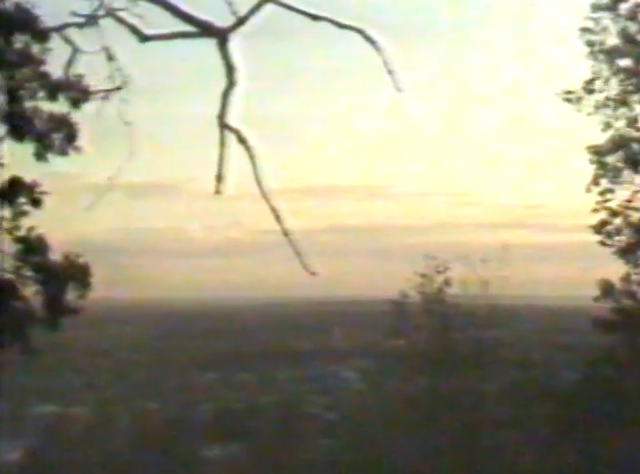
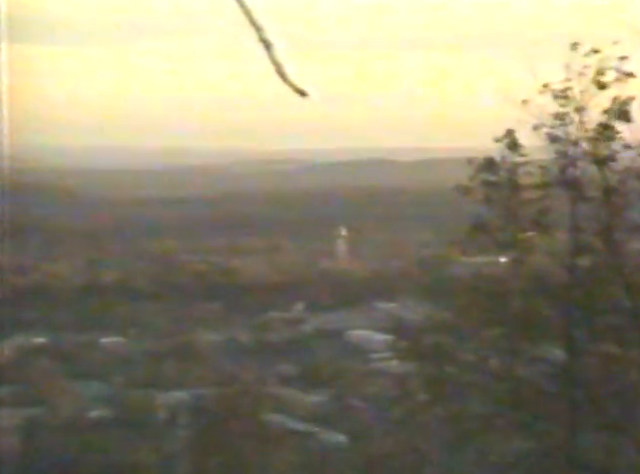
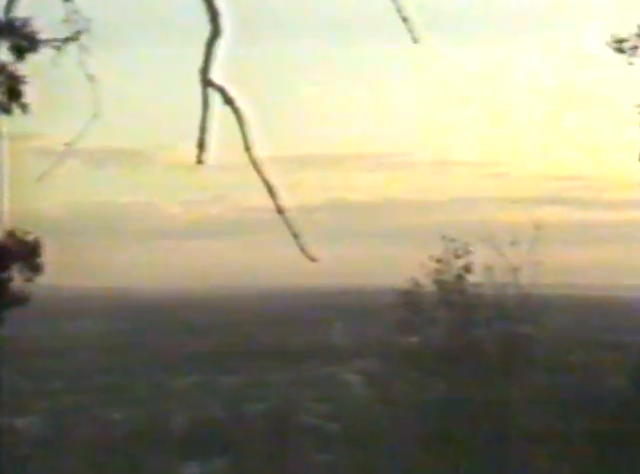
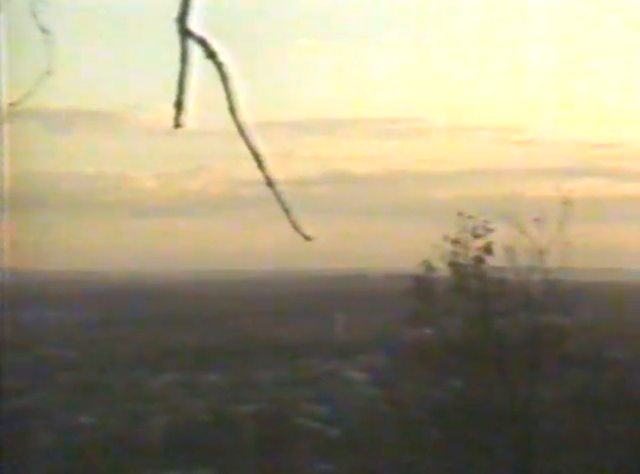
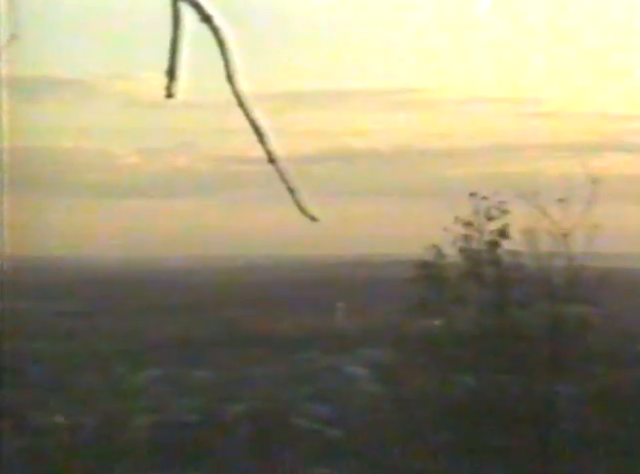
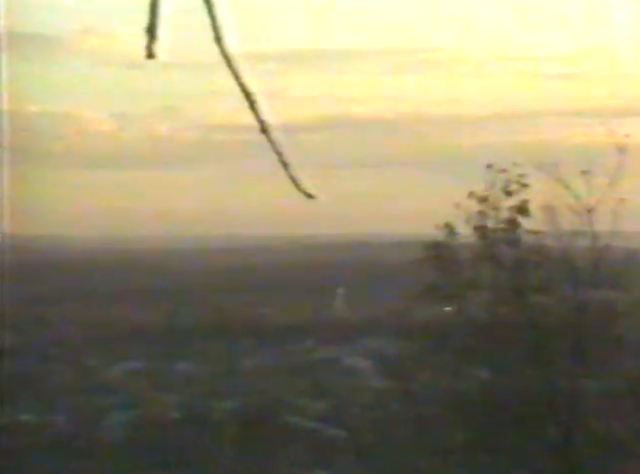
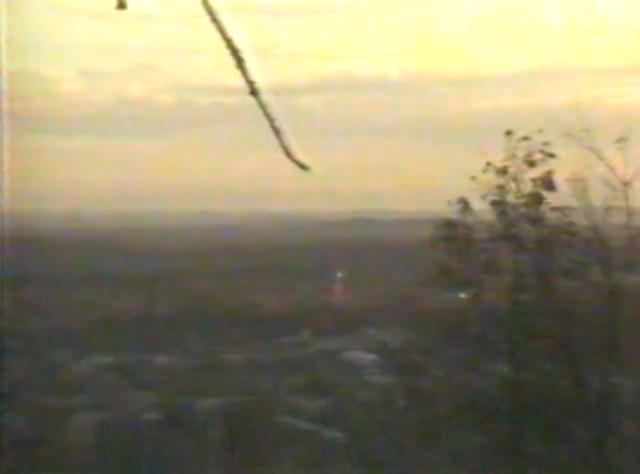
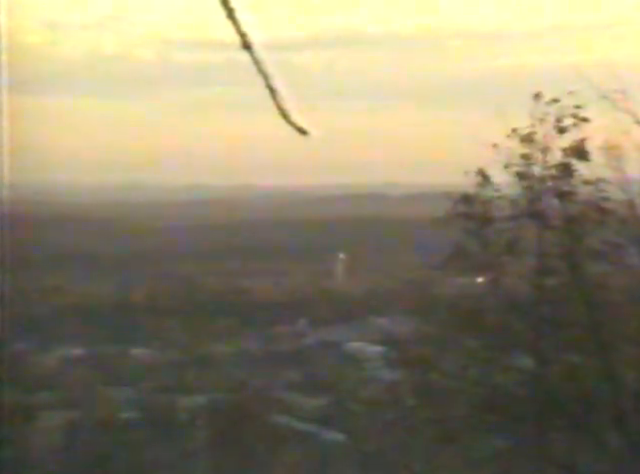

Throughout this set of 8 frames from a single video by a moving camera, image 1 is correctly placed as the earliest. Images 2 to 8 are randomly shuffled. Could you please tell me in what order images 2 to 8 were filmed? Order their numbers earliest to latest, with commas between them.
3, 4, 5, 6, 7, 8, 2
